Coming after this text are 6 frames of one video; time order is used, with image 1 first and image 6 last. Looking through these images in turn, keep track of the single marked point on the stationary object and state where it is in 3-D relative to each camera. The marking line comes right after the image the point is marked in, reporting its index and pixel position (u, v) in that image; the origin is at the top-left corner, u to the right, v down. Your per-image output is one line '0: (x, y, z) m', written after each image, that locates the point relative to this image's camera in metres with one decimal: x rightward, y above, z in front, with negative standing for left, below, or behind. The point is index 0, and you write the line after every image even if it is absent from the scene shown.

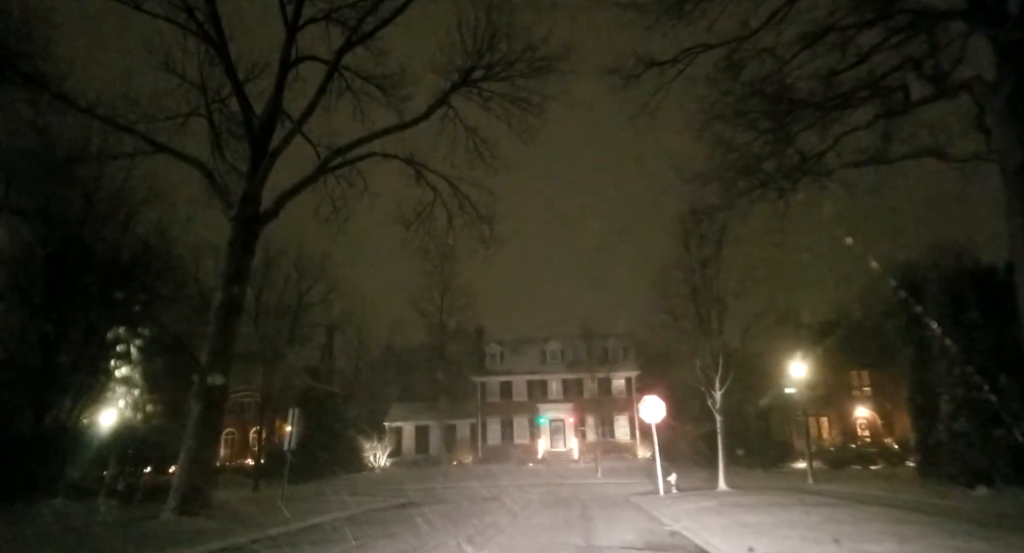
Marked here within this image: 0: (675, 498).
0: (+5.1, -6.7, +18.6) m
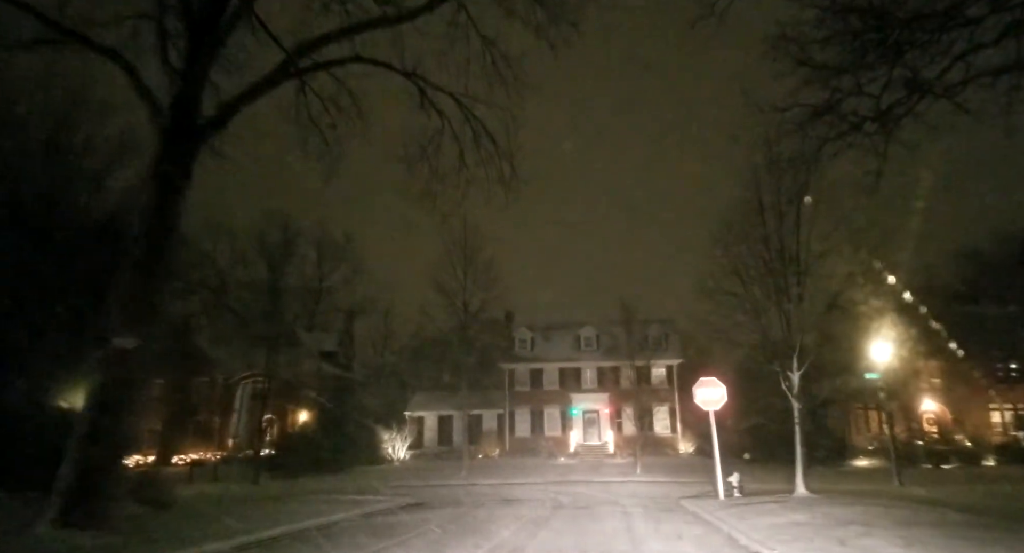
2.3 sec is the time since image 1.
0: (+5.8, -5.6, +15.1) m
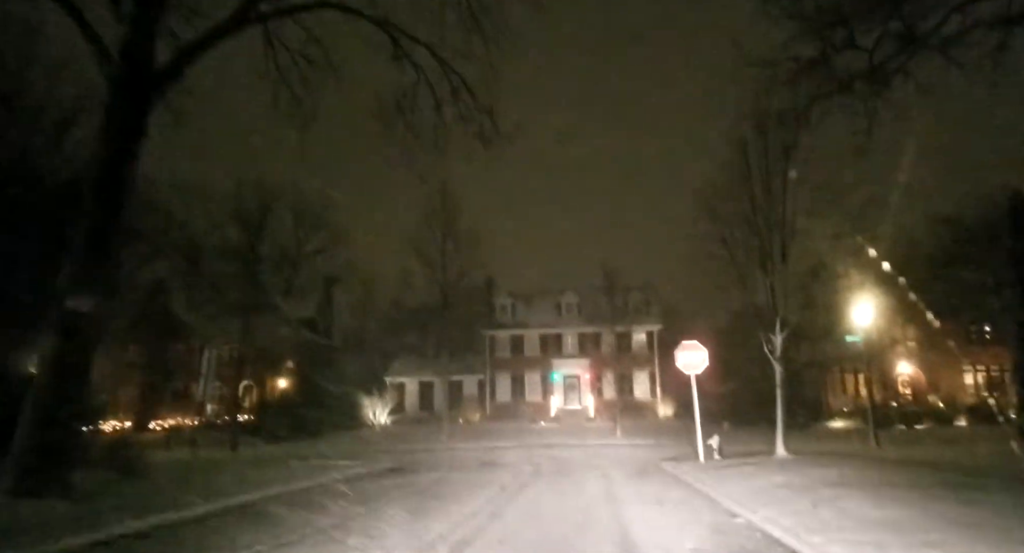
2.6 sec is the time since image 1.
0: (+5.3, -4.6, +15.1) m
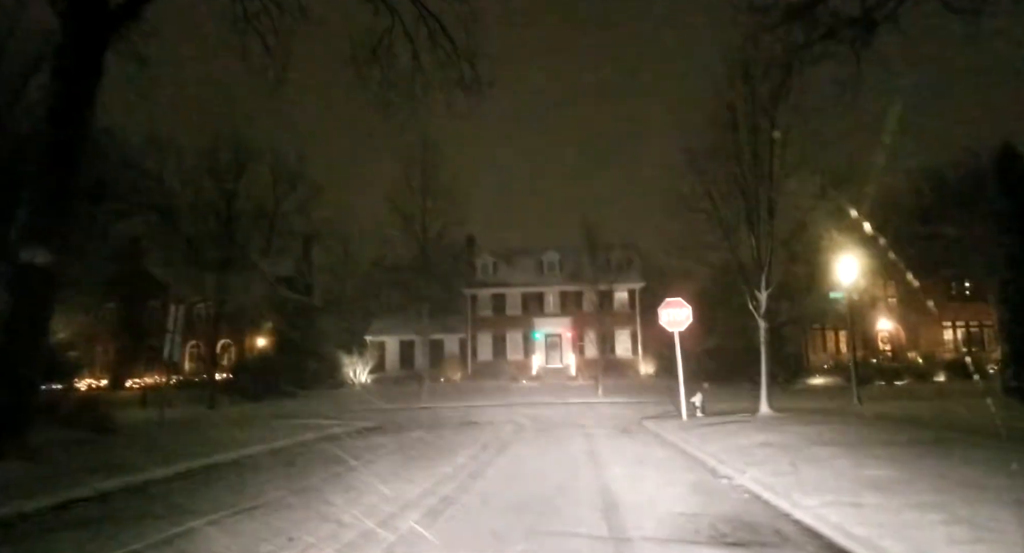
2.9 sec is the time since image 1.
0: (+4.8, -3.6, +15.0) m
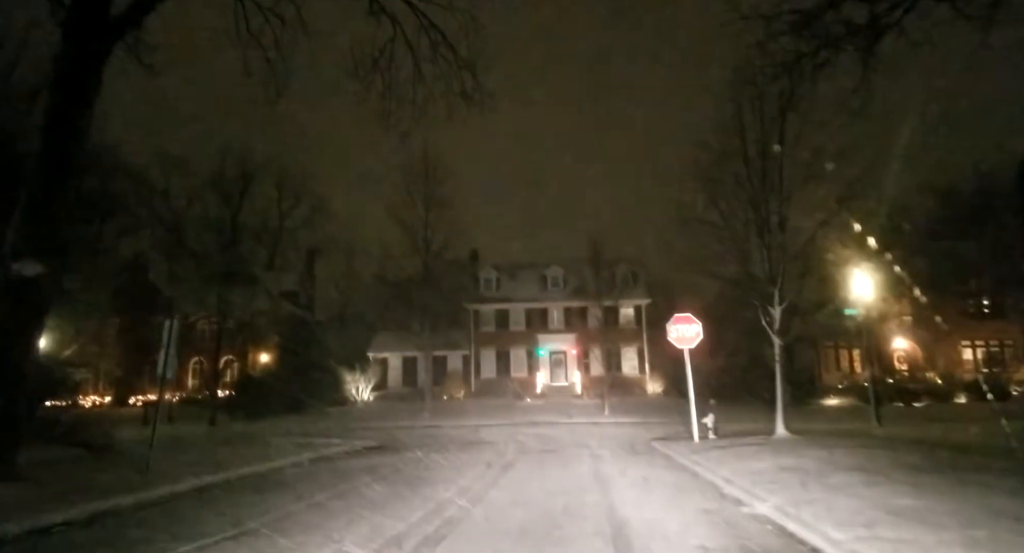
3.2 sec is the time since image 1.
0: (+4.9, -4.0, +14.3) m
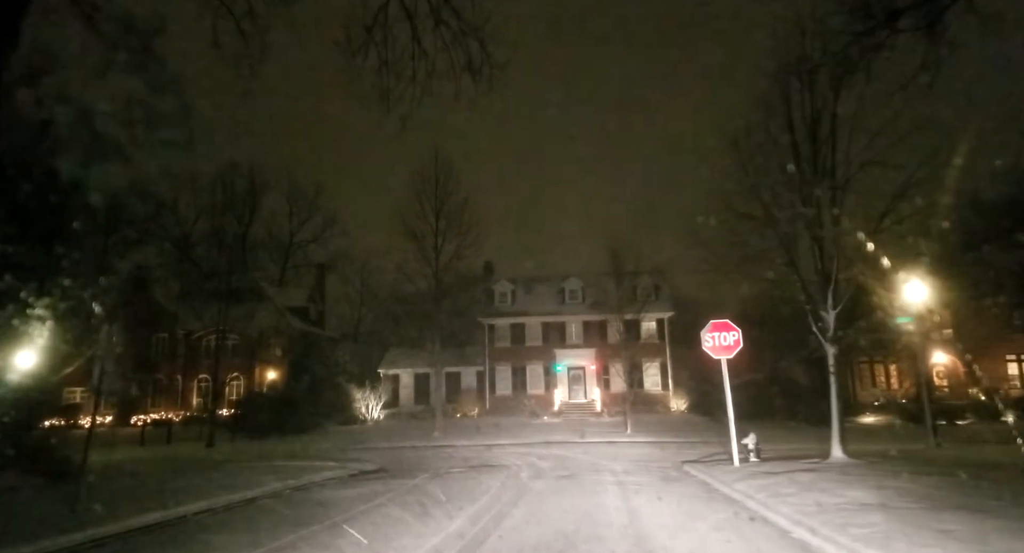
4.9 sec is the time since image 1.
0: (+5.2, -4.0, +12.5) m
